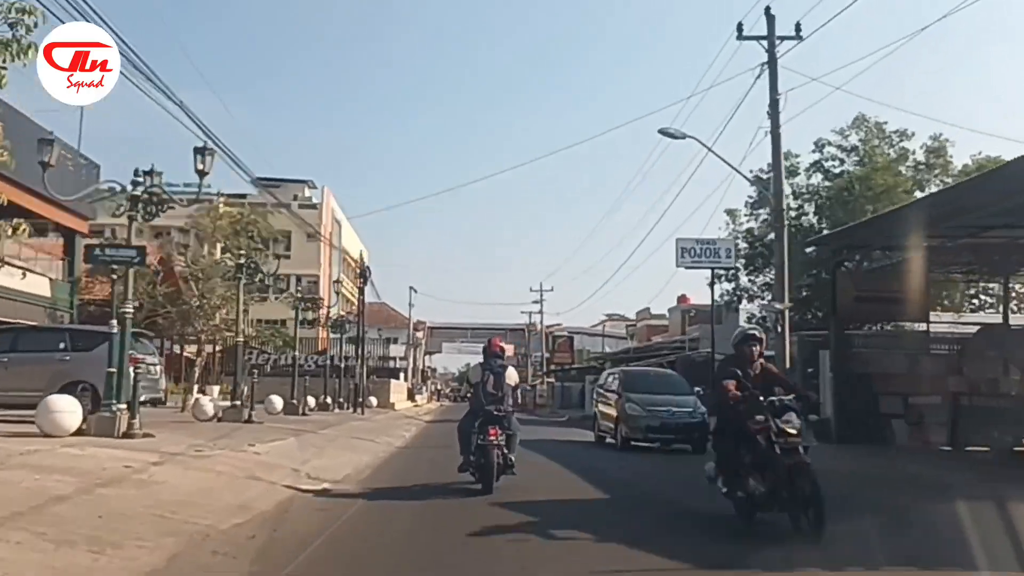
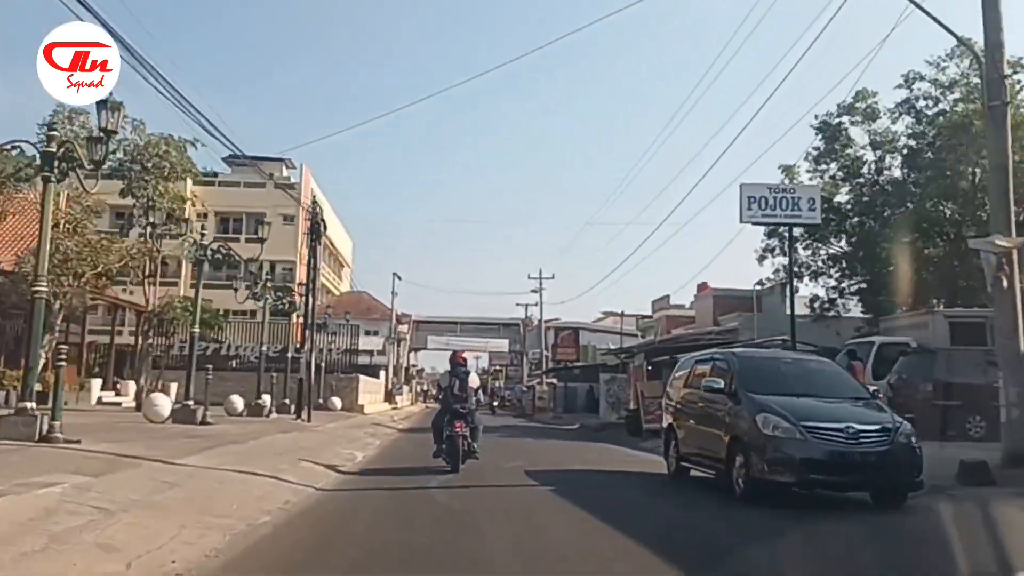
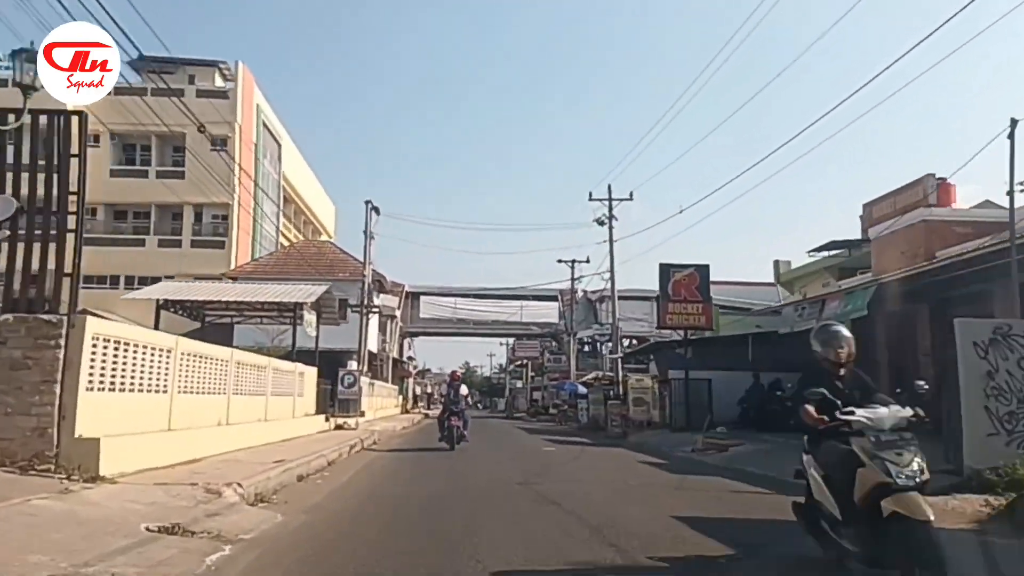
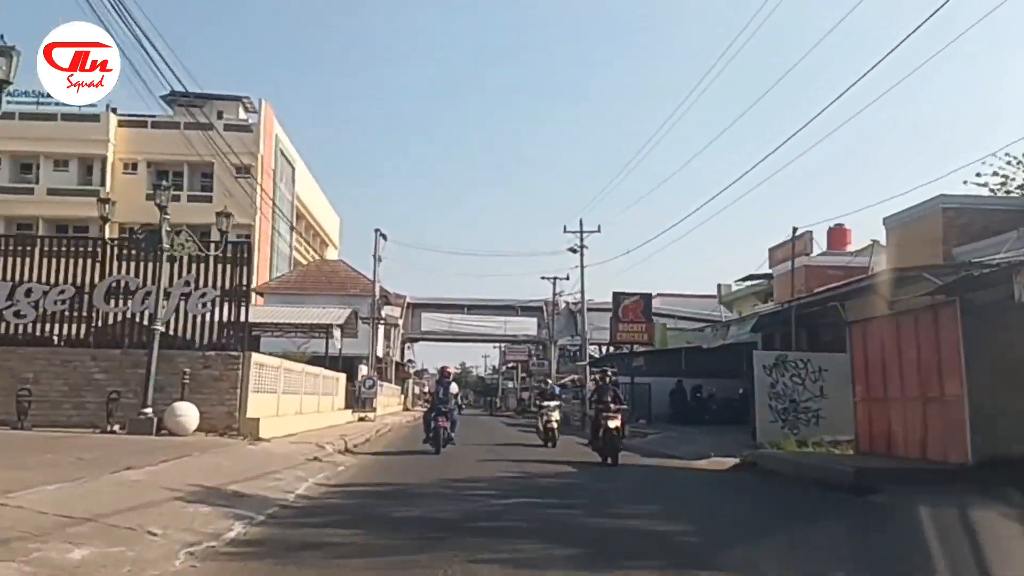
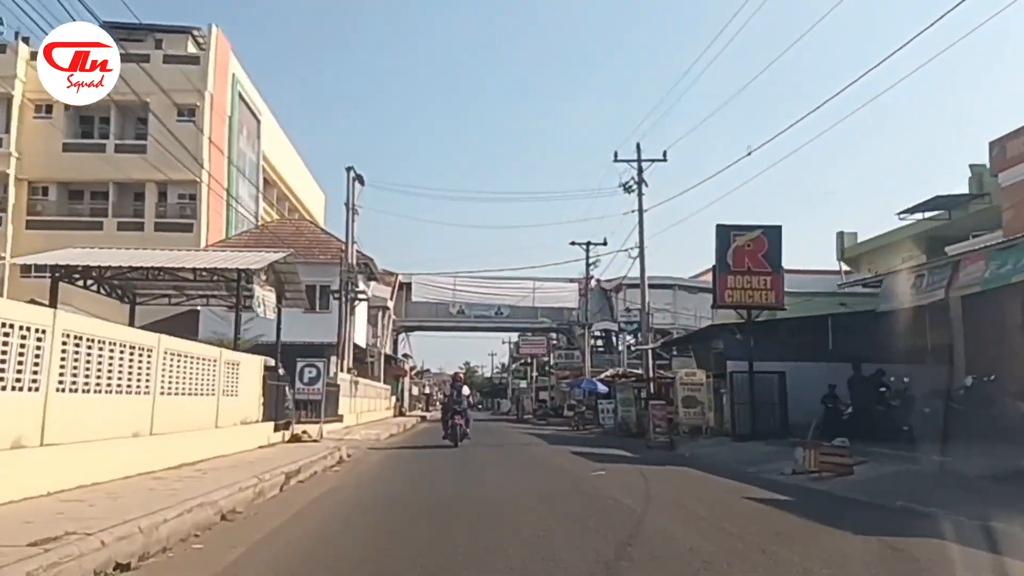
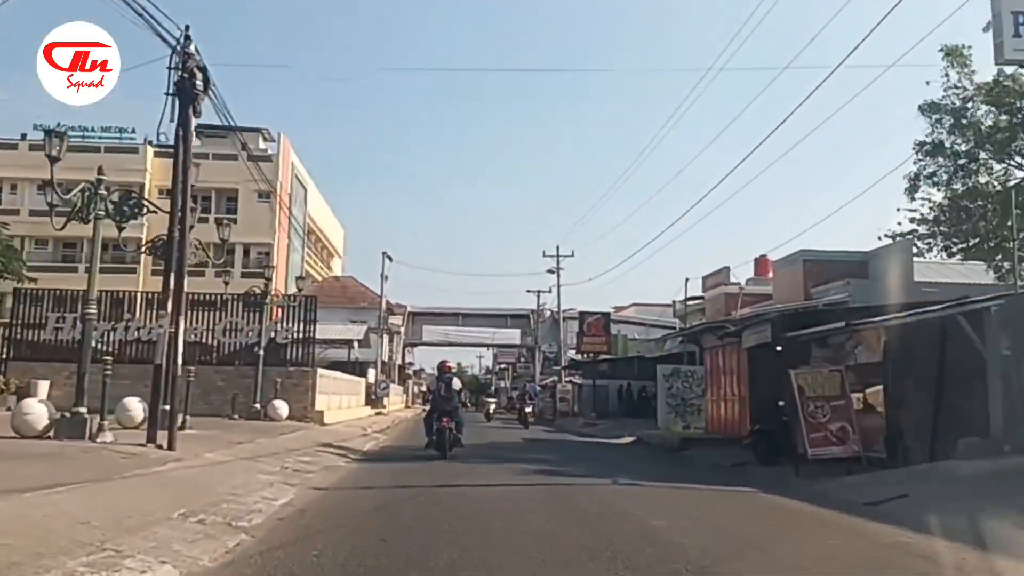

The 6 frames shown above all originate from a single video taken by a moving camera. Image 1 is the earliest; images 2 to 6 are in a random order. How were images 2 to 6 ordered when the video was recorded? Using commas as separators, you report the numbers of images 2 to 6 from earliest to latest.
2, 6, 4, 3, 5
